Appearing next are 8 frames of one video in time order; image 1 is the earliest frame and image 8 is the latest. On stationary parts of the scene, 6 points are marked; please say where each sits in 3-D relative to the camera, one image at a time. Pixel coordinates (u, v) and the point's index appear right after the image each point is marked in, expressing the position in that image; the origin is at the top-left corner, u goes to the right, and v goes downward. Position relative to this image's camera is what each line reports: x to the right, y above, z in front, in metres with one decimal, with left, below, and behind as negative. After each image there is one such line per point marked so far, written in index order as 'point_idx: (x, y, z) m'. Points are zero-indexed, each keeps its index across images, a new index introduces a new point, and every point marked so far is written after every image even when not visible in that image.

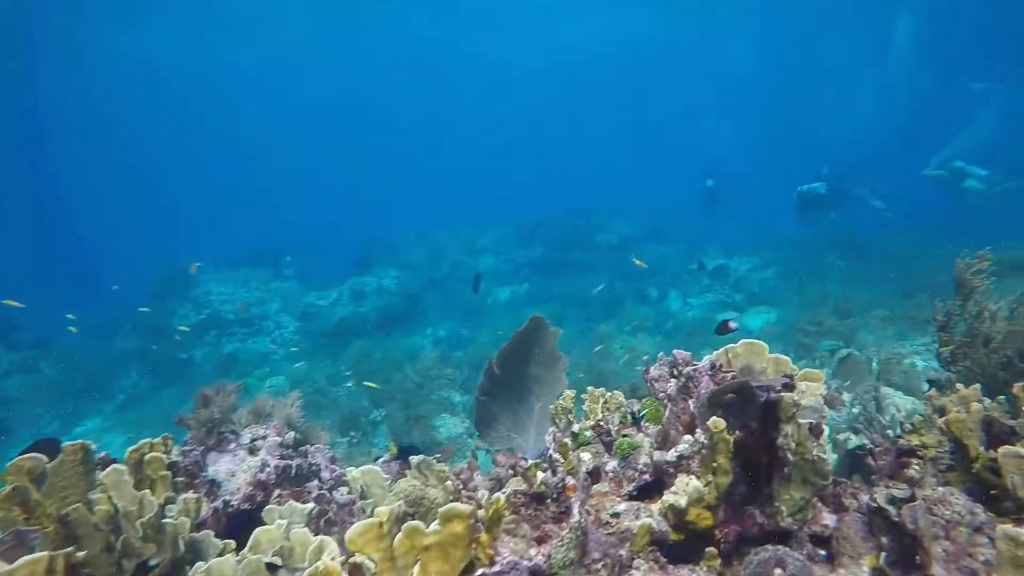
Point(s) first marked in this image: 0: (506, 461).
0: (0.0, -1.2, +4.2) m
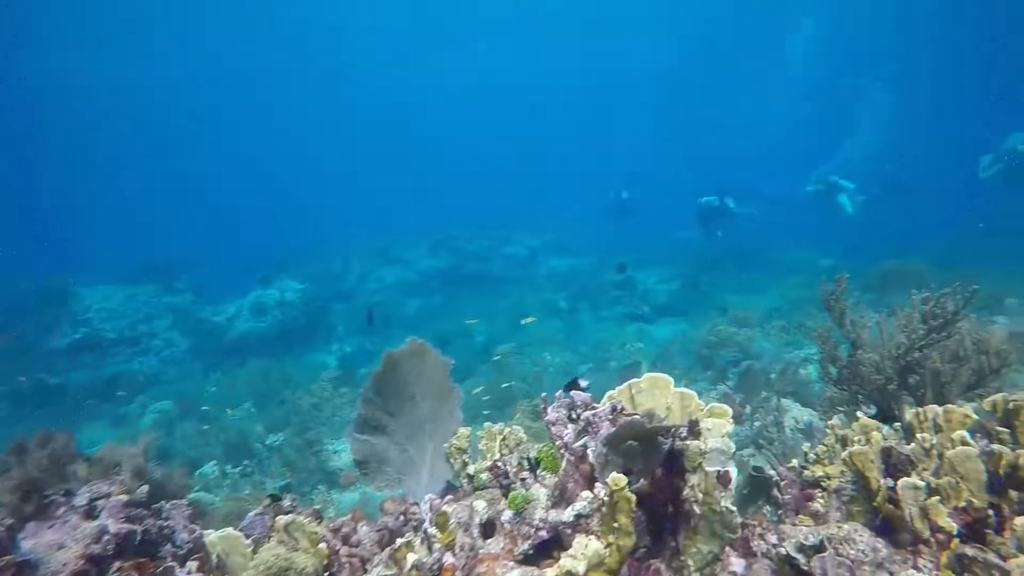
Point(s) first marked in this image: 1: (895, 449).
0: (-0.7, -1.4, +3.8) m
1: (+2.0, -0.8, +3.1) m
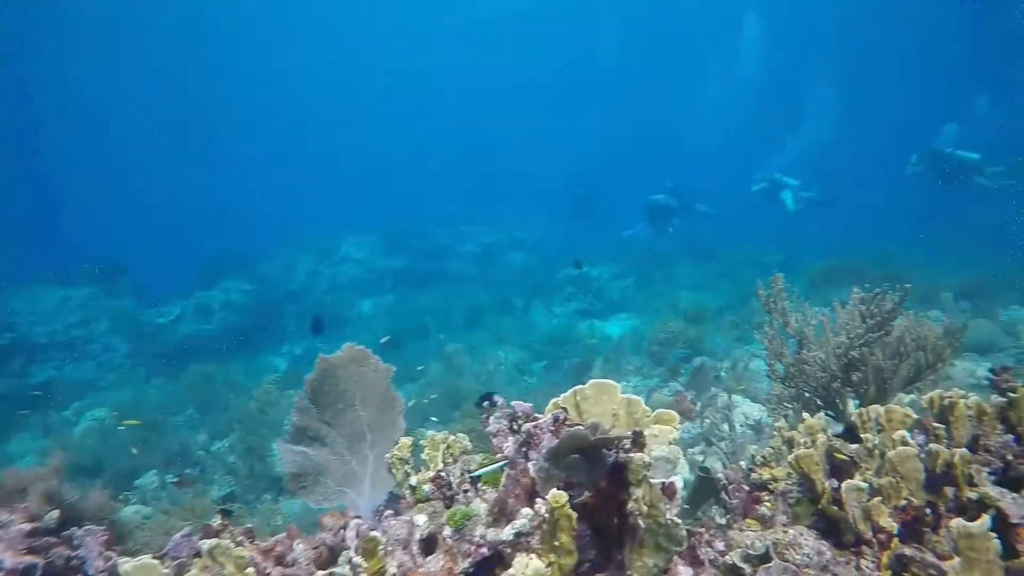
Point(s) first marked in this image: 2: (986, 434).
0: (-1.1, -1.4, +3.6) m
1: (+1.7, -0.9, +3.1) m
2: (+2.7, -0.8, +3.4) m
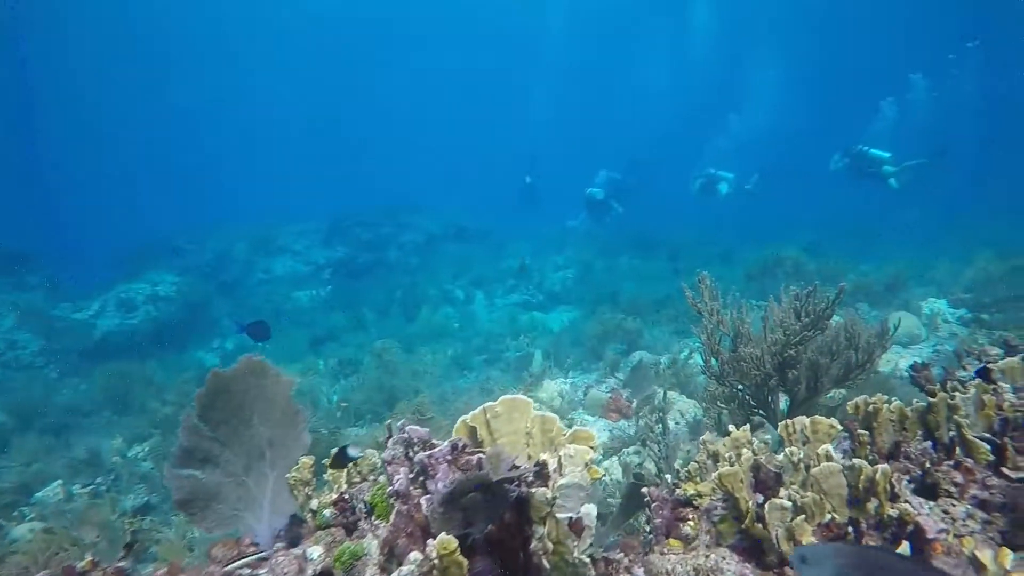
0: (-1.5, -1.4, +3.2) m
1: (+1.2, -0.9, +2.9) m
2: (+2.2, -0.9, +3.4) m
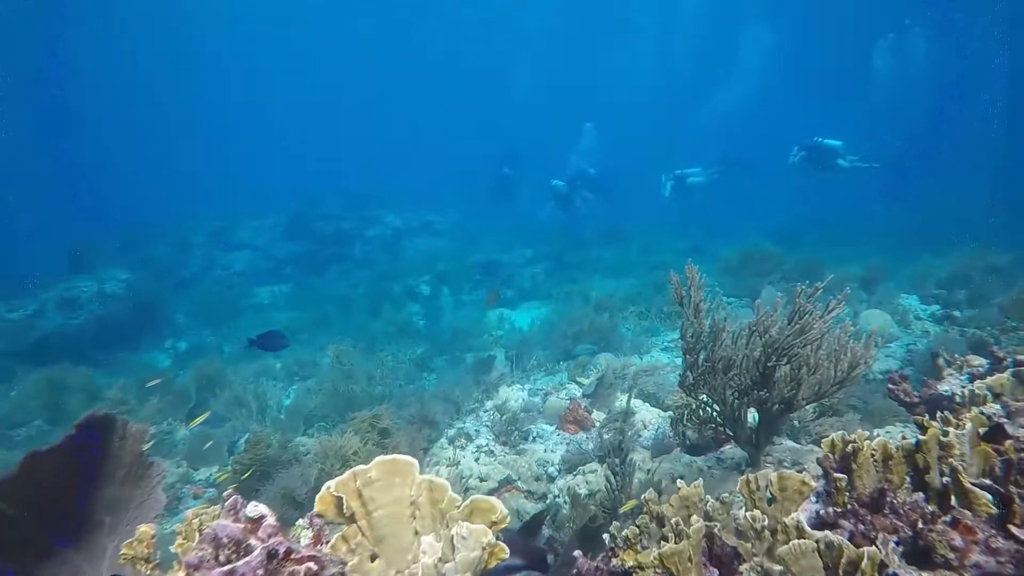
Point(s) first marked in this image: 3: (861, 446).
0: (-2.0, -1.5, +2.5) m
1: (+0.8, -1.0, +2.4) m
2: (+1.8, -0.9, +2.8) m
3: (+1.7, -0.8, +2.9) m
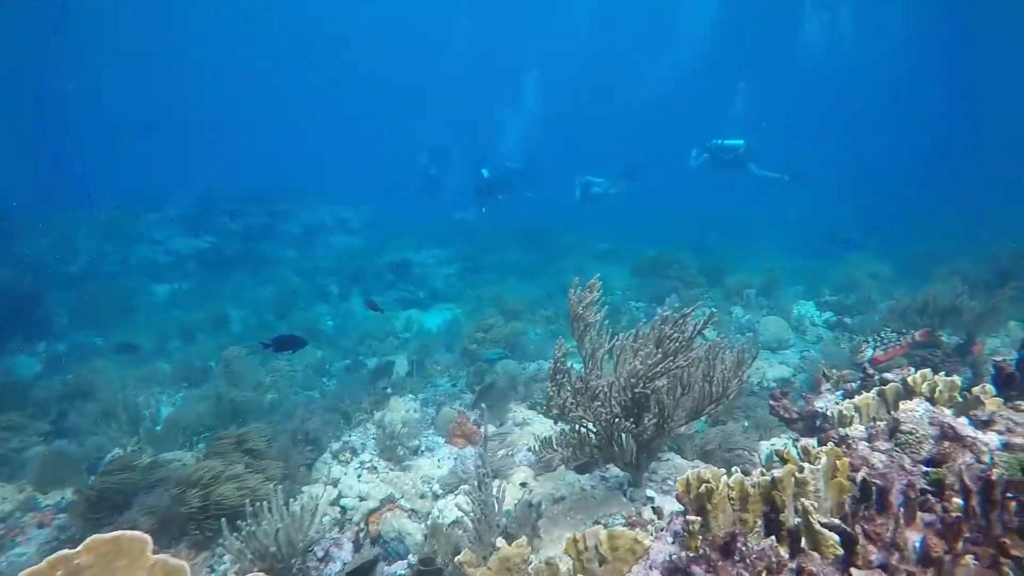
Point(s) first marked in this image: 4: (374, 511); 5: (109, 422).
0: (-2.7, -1.6, +1.9) m
1: (+0.1, -1.1, +2.1) m
2: (+1.0, -1.0, +2.6) m
3: (+0.9, -0.9, +2.7) m
4: (-1.3, -2.1, +5.5) m
5: (-6.6, -2.2, +9.8) m
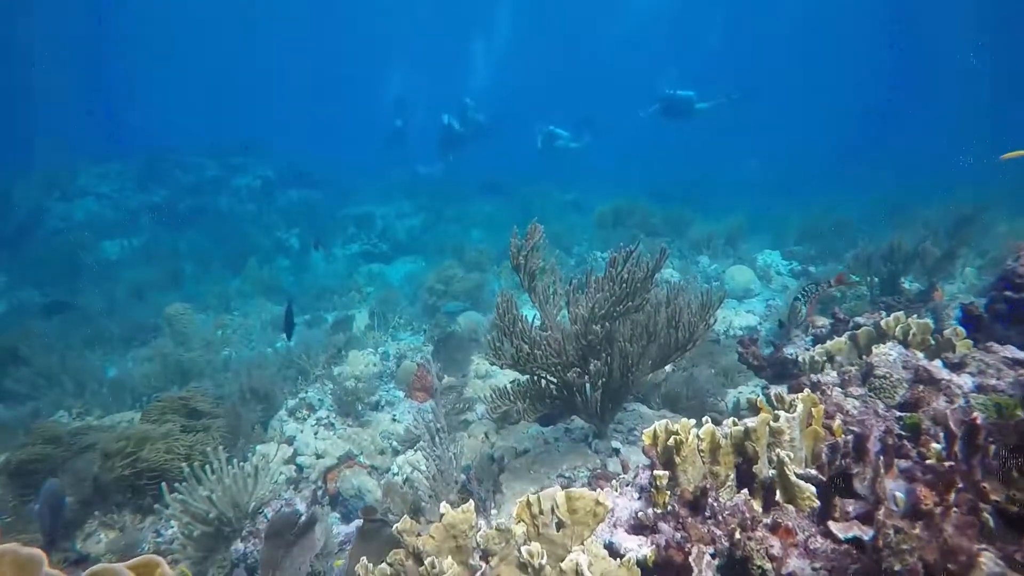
0: (-2.8, -1.4, +1.5) m
1: (-0.1, -0.8, +1.8) m
2: (+0.8, -0.8, +2.4) m
3: (+0.7, -0.6, +2.5) m
4: (-1.6, -1.6, +5.3) m
5: (-7.2, -1.5, +9.3) m
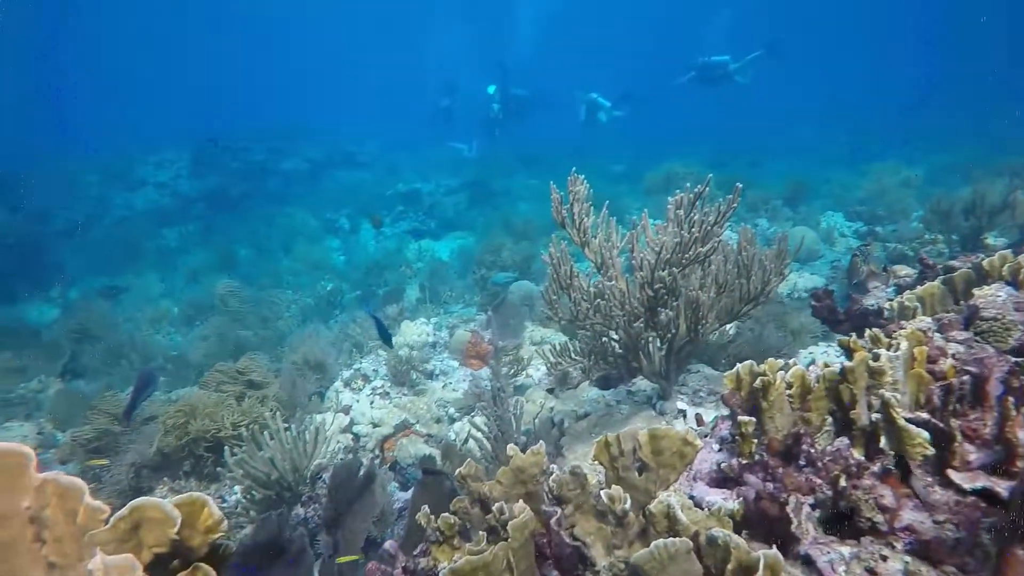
0: (-2.6, -1.3, +1.6) m
1: (+0.2, -0.6, +1.6) m
2: (+1.1, -0.5, +2.2) m
3: (+1.0, -0.3, +2.2) m
4: (-1.1, -1.3, +5.2) m
5: (-6.4, -1.2, +9.6) m
